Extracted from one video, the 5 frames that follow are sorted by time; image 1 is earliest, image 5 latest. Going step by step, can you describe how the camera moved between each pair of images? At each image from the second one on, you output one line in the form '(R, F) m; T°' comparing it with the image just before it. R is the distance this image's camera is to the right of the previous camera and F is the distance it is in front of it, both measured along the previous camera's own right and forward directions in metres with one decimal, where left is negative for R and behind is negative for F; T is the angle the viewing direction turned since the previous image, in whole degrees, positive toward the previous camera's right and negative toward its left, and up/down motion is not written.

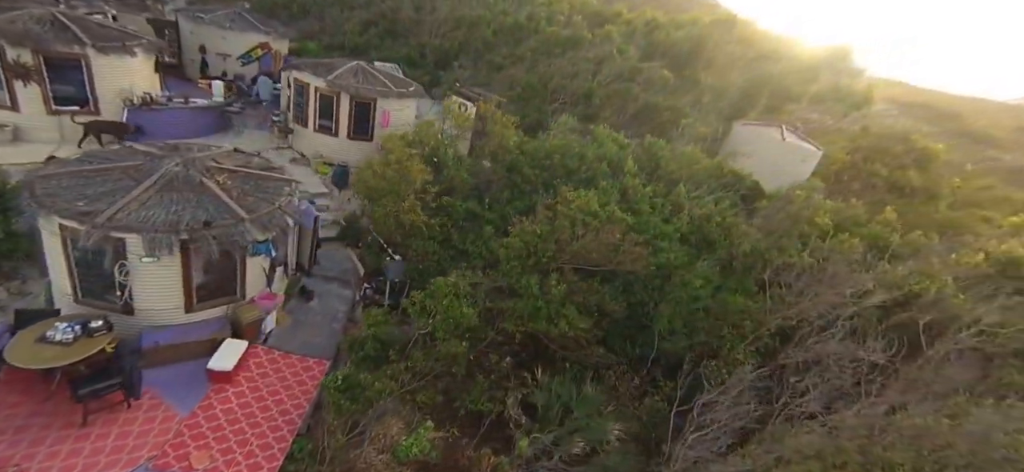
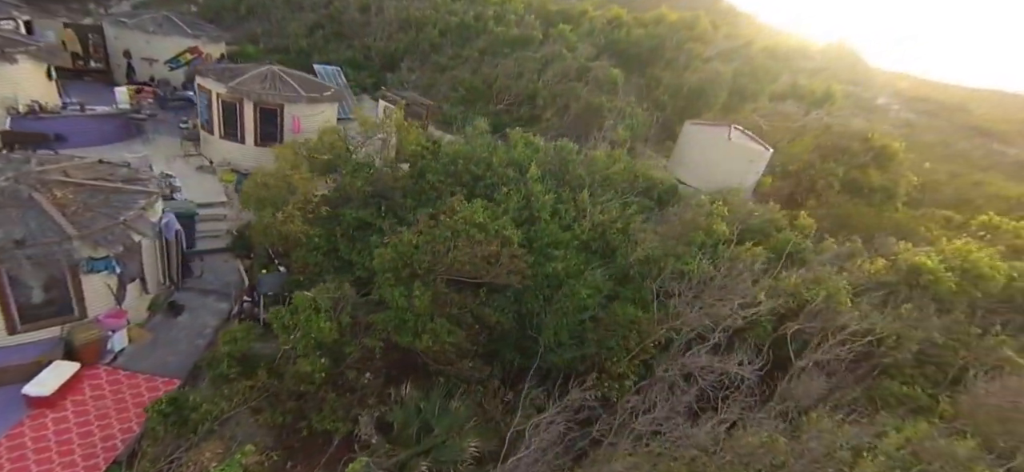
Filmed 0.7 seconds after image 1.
(+2.4, +0.3) m; 0°
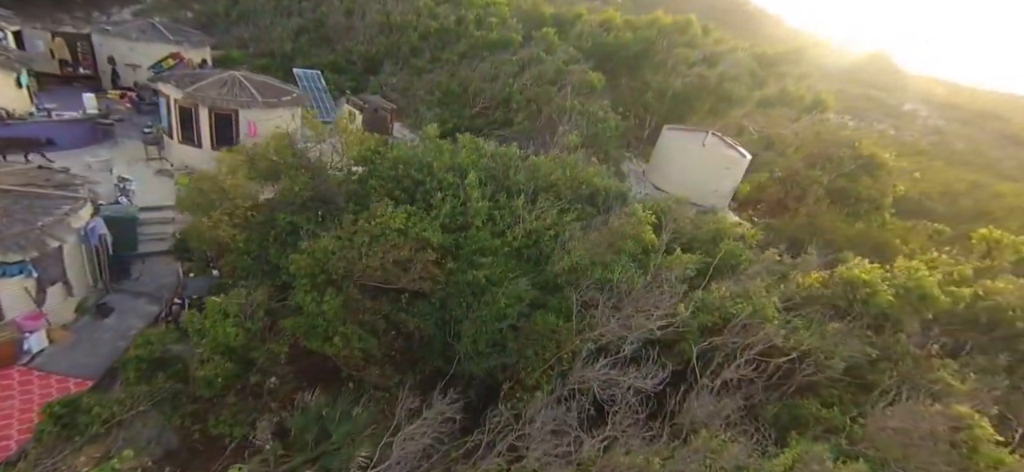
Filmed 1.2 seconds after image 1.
(+2.1, +0.1) m; -3°
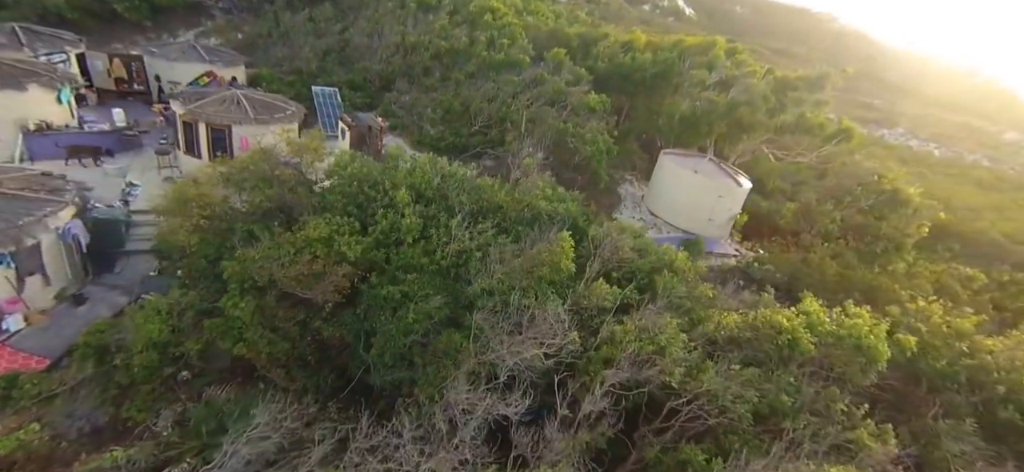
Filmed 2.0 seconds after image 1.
(+3.1, -0.1) m; -8°
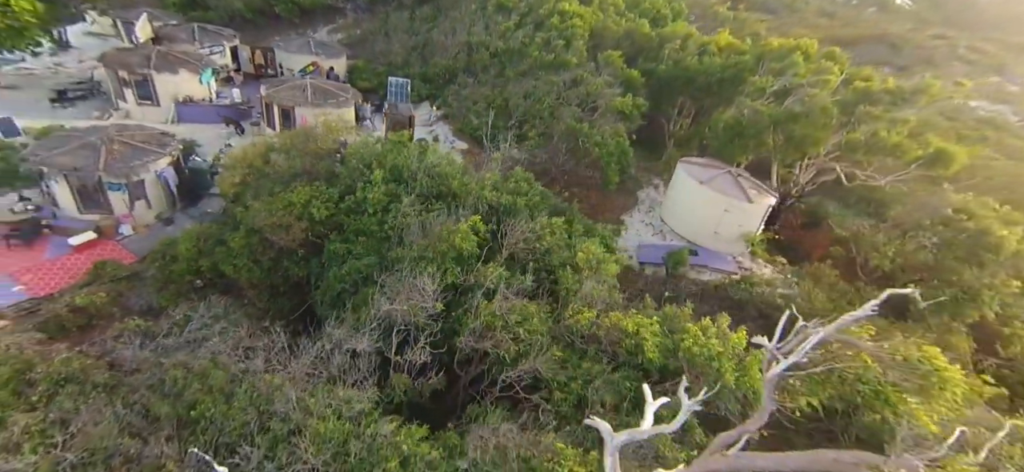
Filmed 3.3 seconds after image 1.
(+5.6, -0.9) m; -17°
